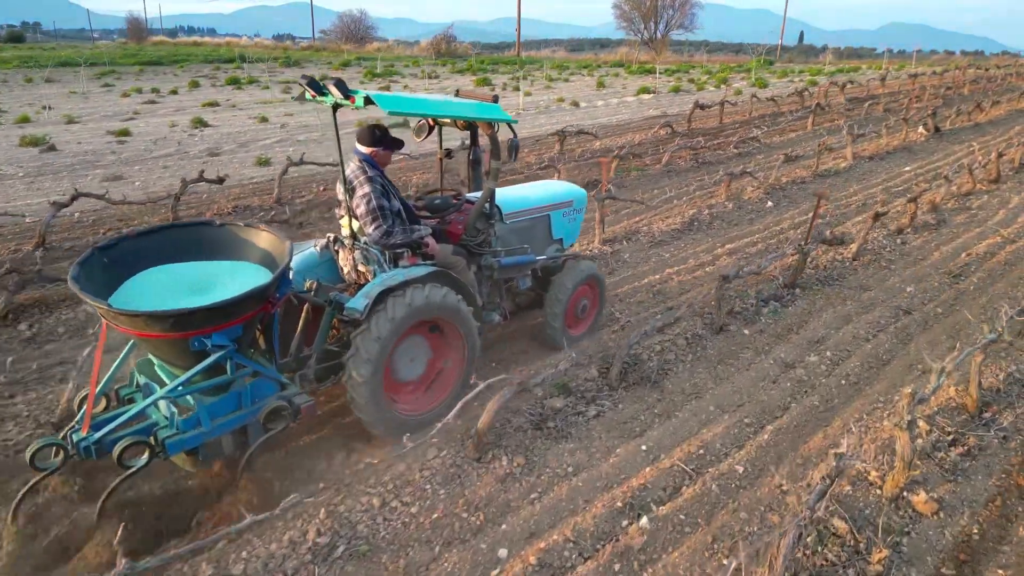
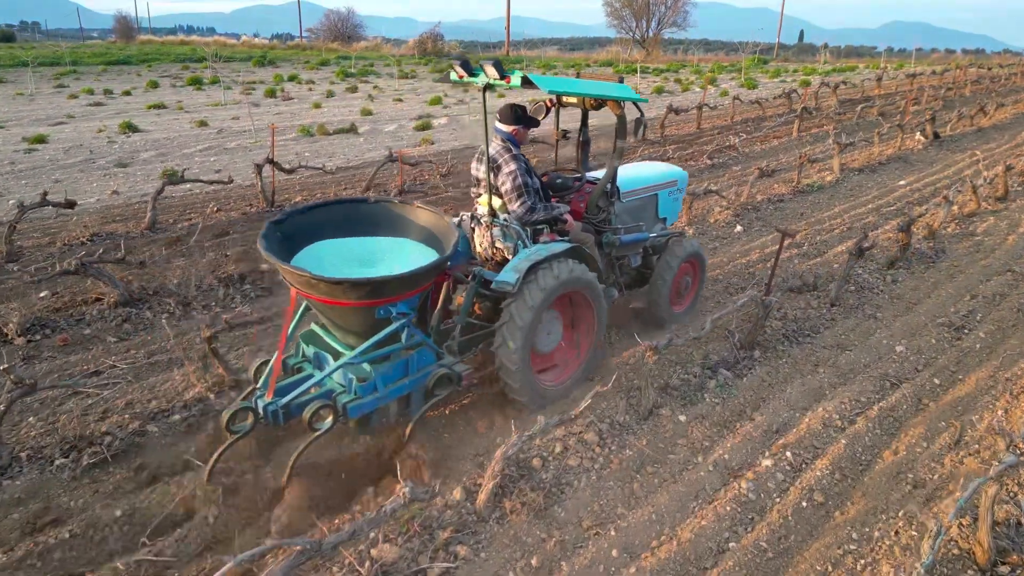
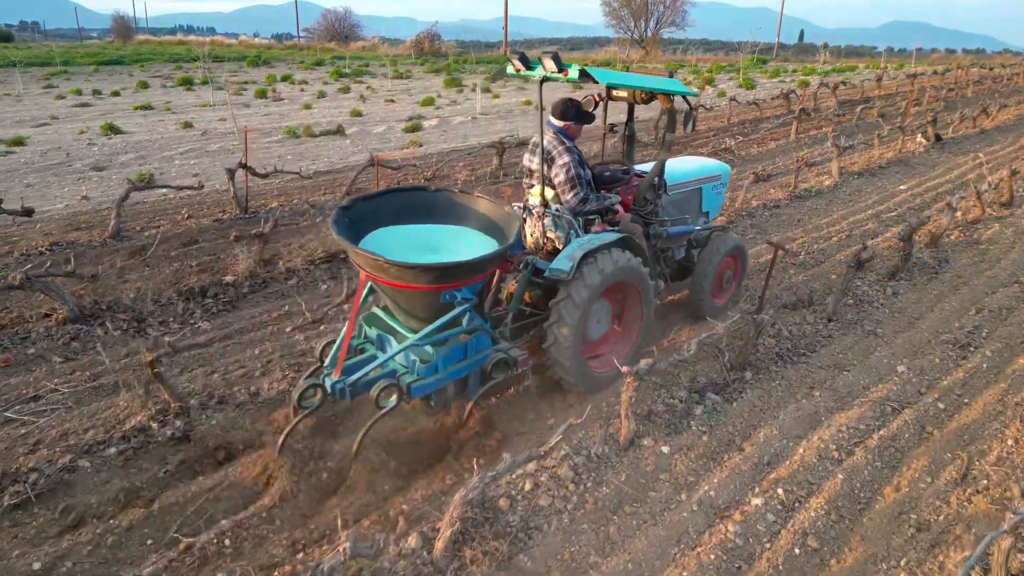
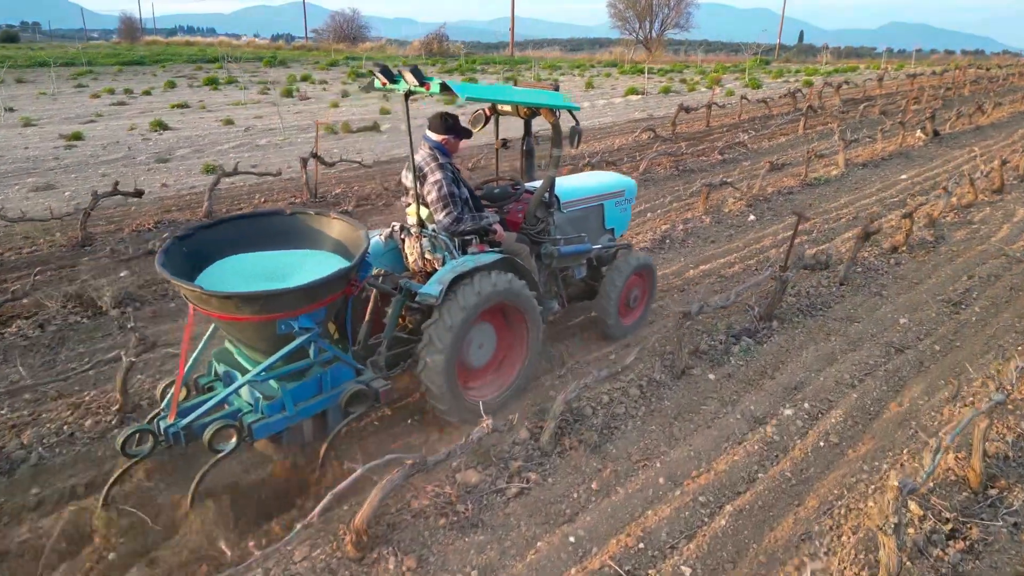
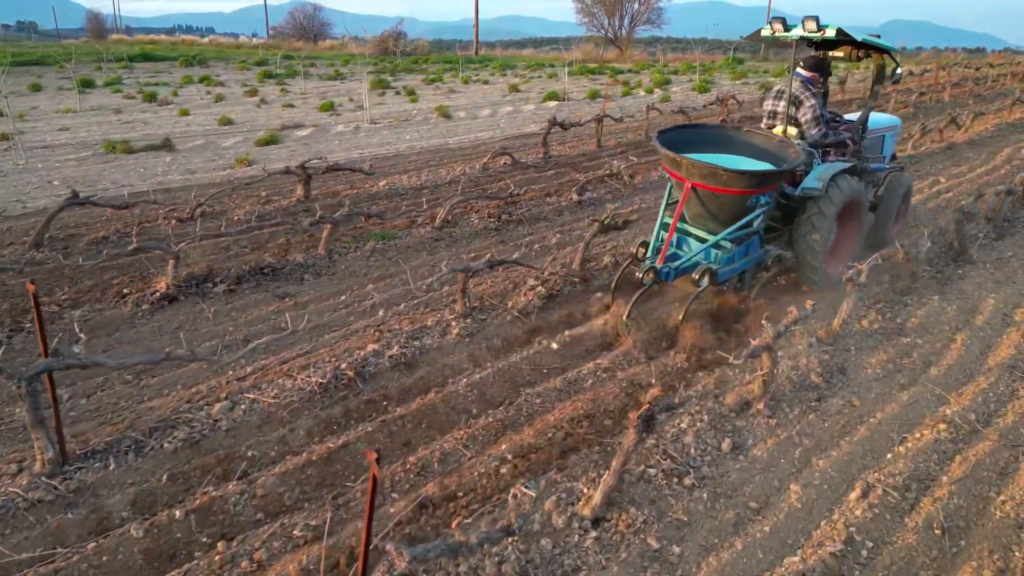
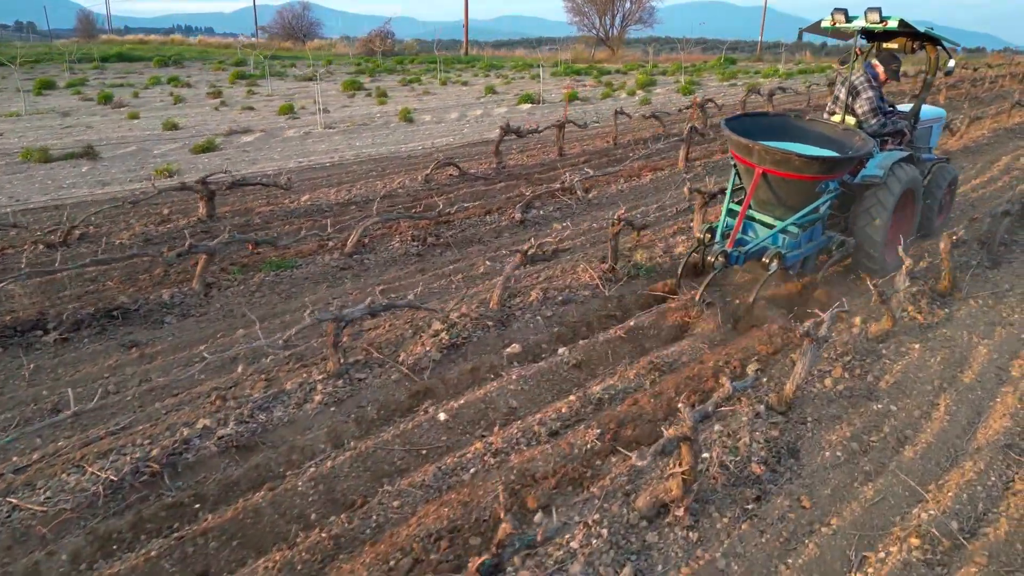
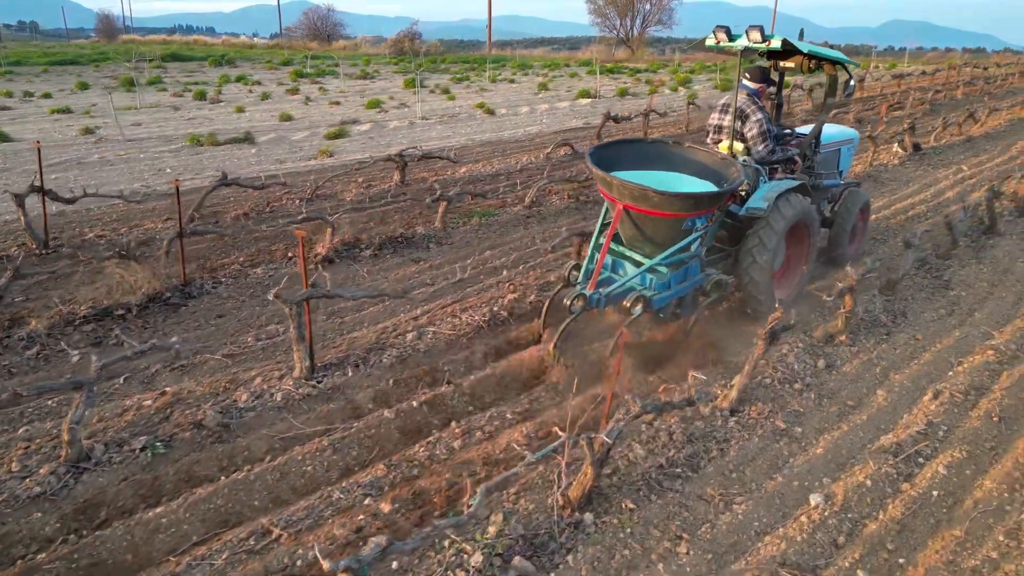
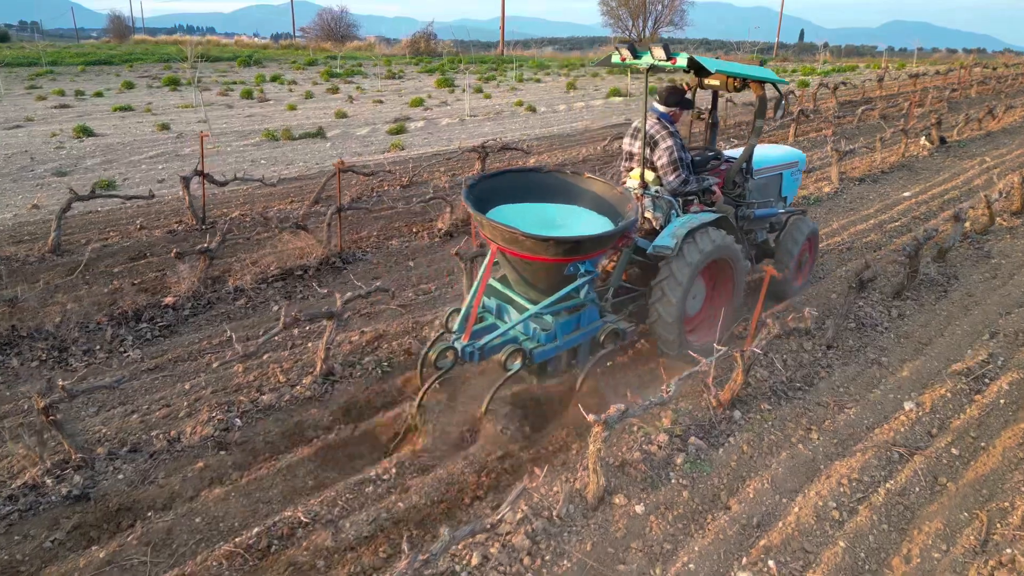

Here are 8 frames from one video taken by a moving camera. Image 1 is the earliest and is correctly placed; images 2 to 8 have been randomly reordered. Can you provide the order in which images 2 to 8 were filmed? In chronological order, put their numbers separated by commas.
4, 2, 3, 8, 7, 5, 6
